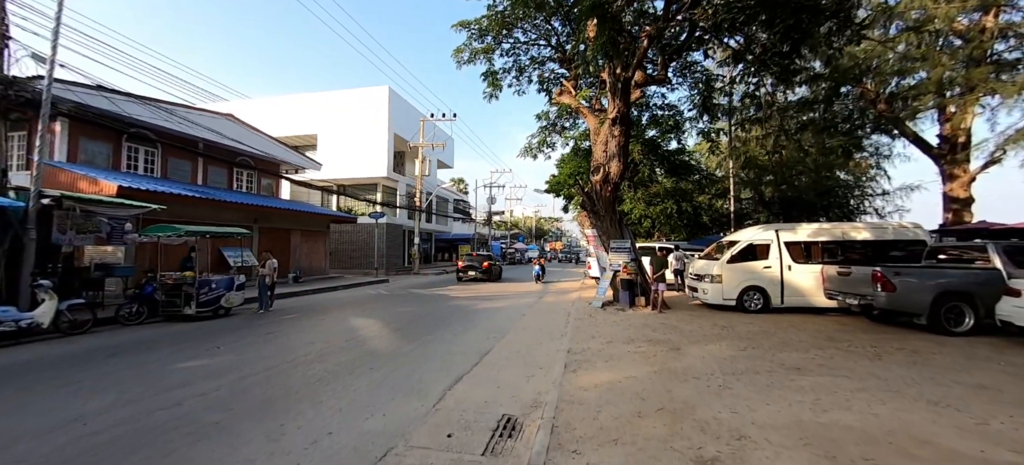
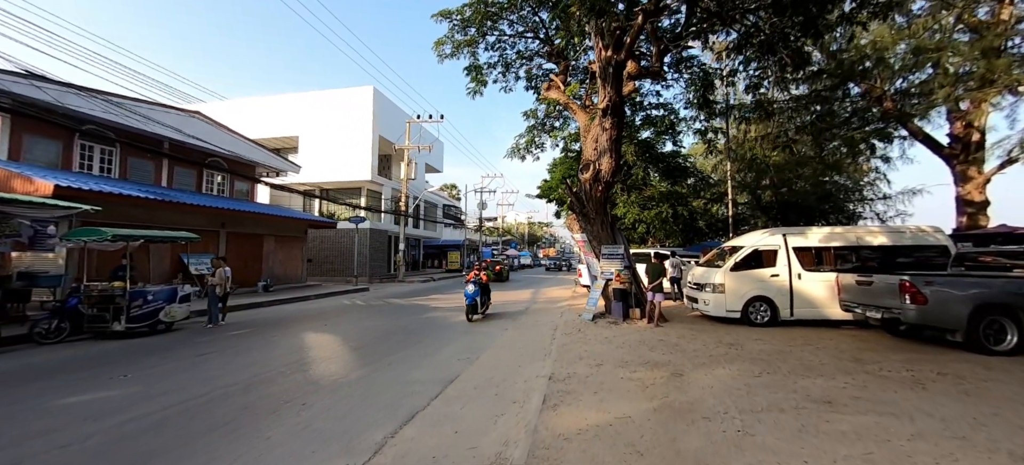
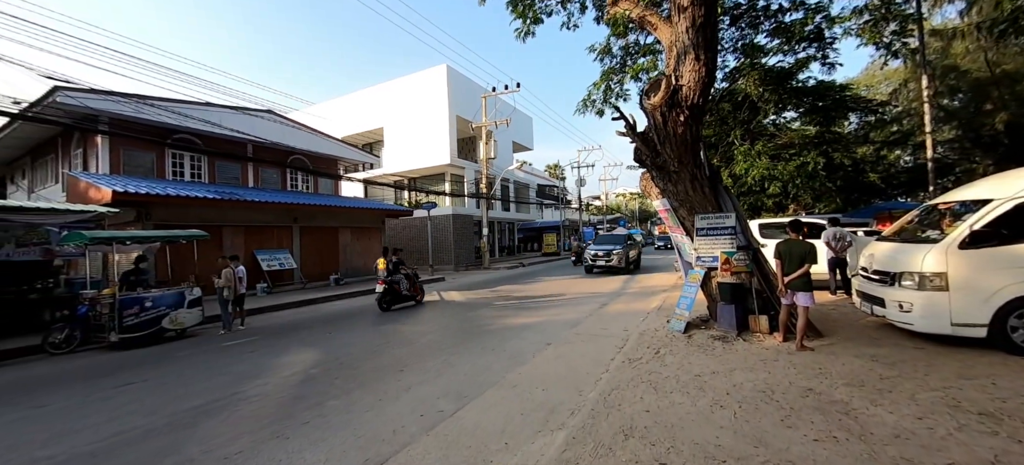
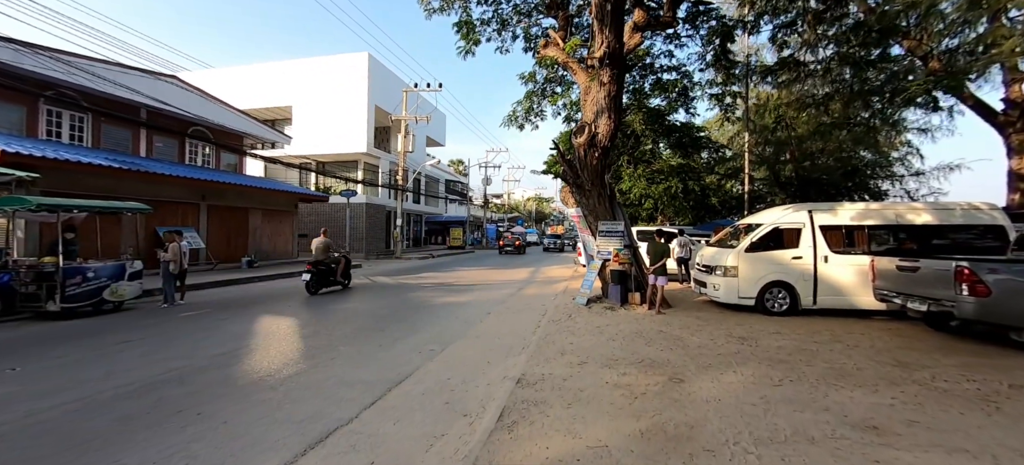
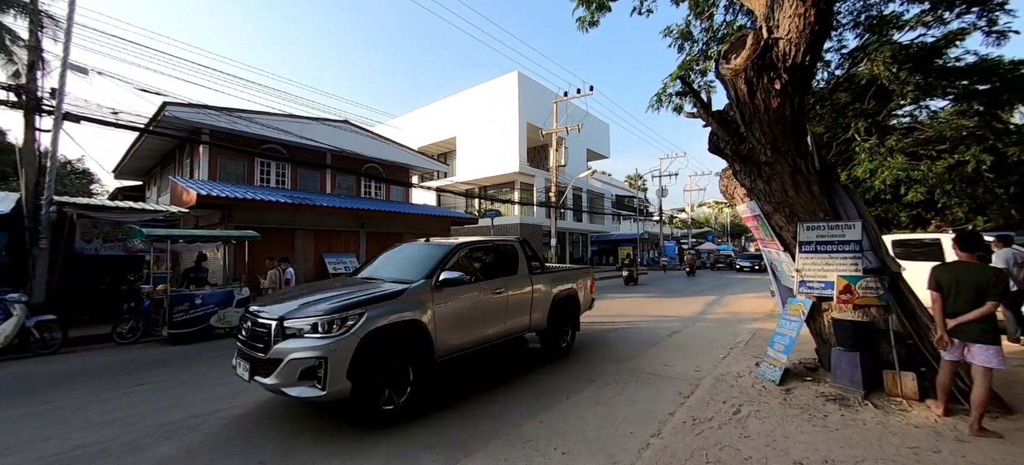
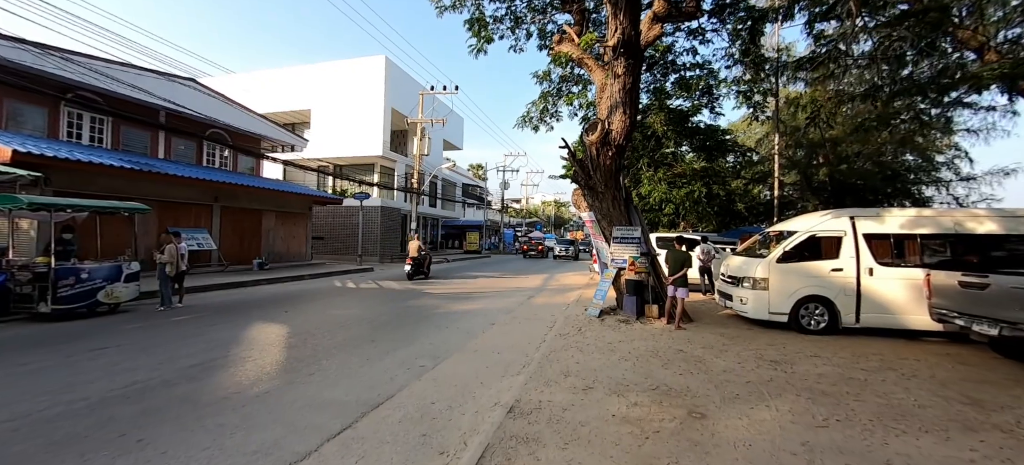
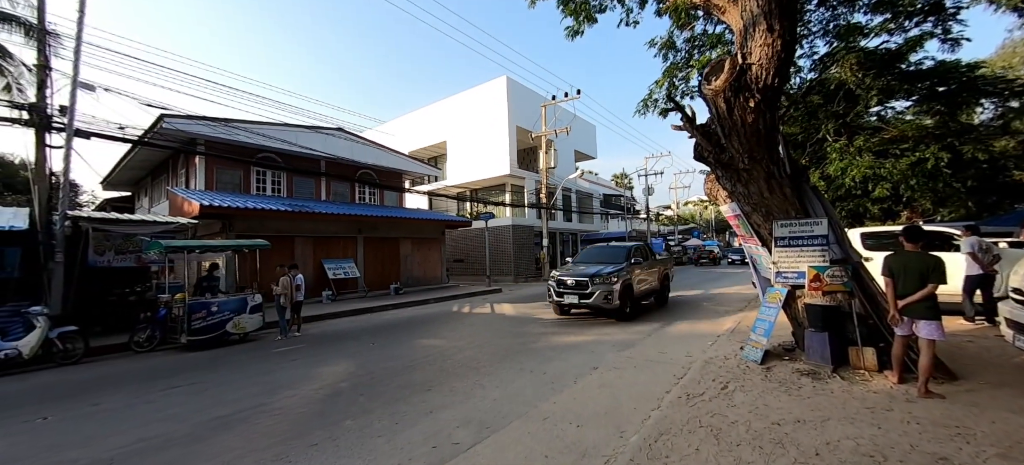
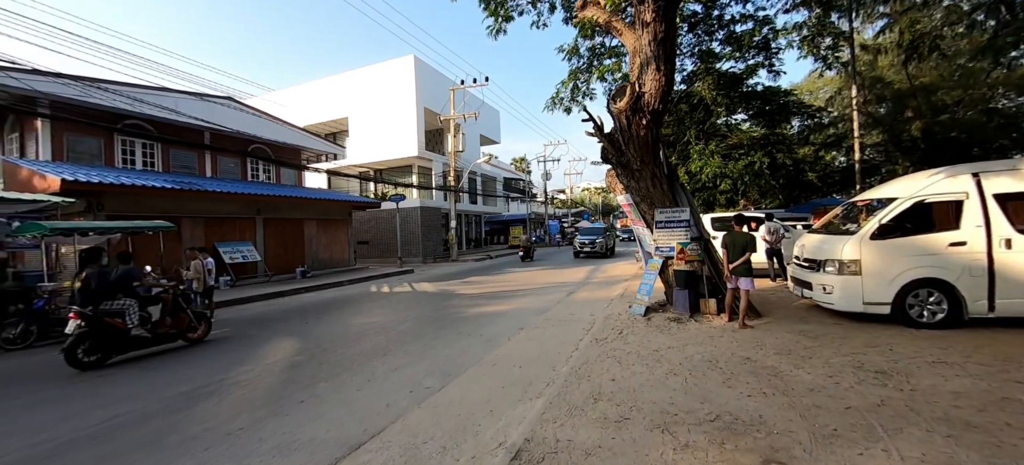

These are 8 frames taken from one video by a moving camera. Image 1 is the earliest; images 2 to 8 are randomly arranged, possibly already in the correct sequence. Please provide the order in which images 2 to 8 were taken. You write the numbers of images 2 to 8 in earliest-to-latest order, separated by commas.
2, 4, 6, 8, 3, 7, 5
